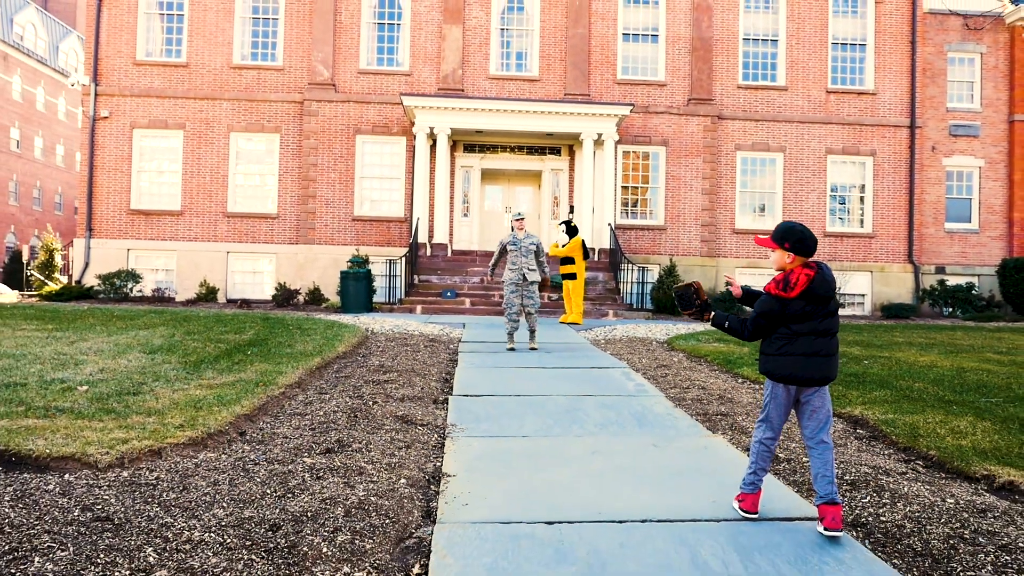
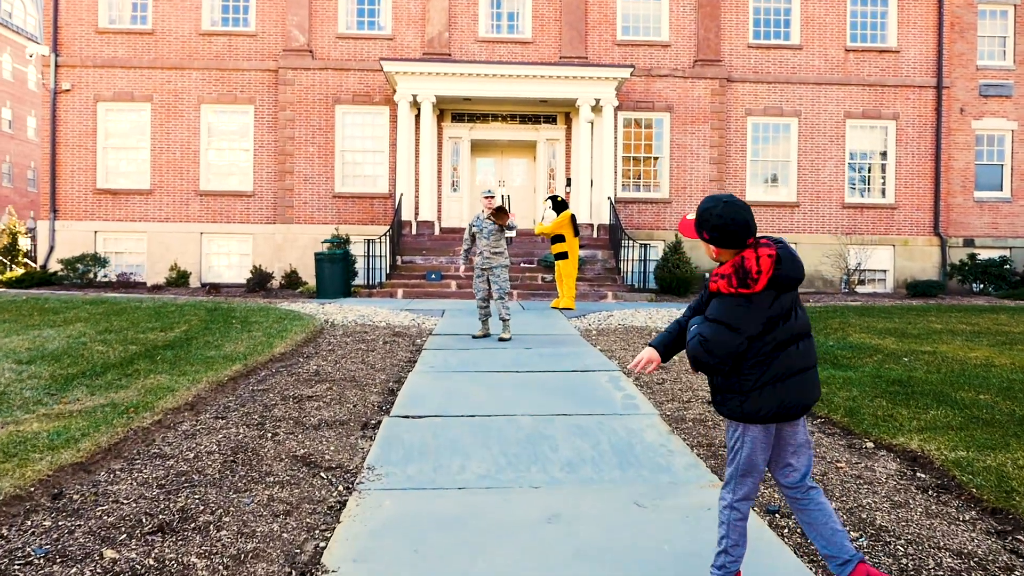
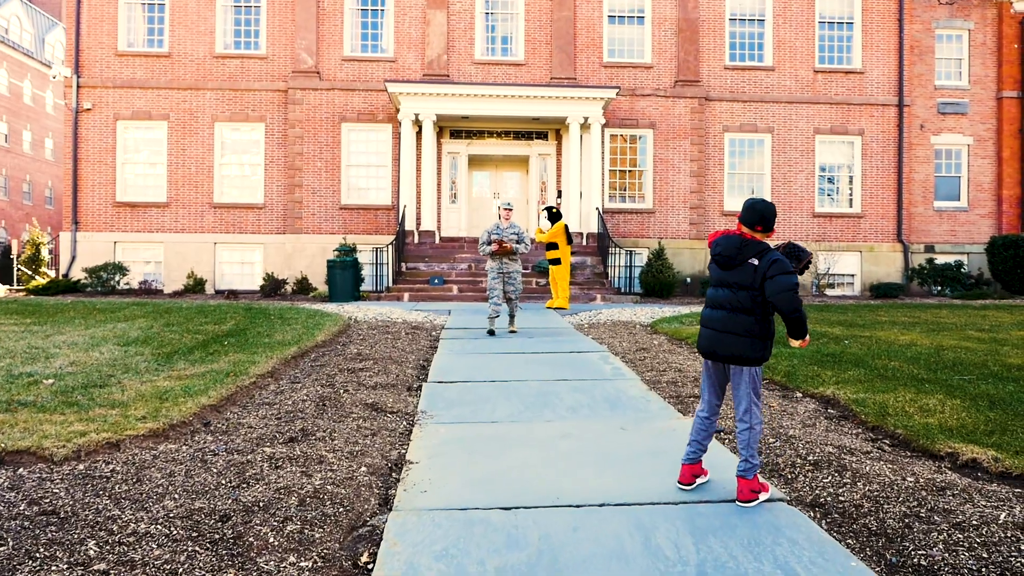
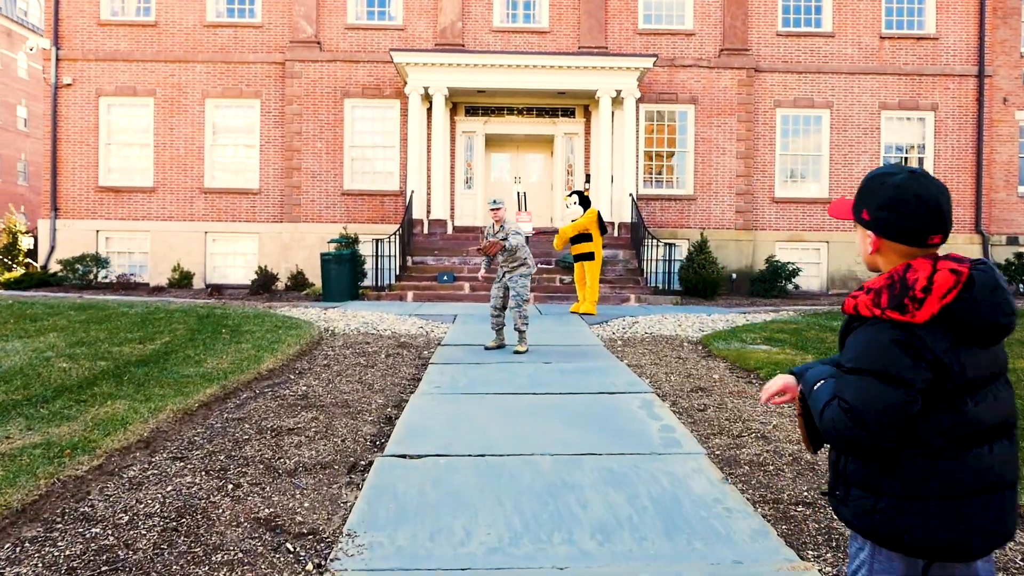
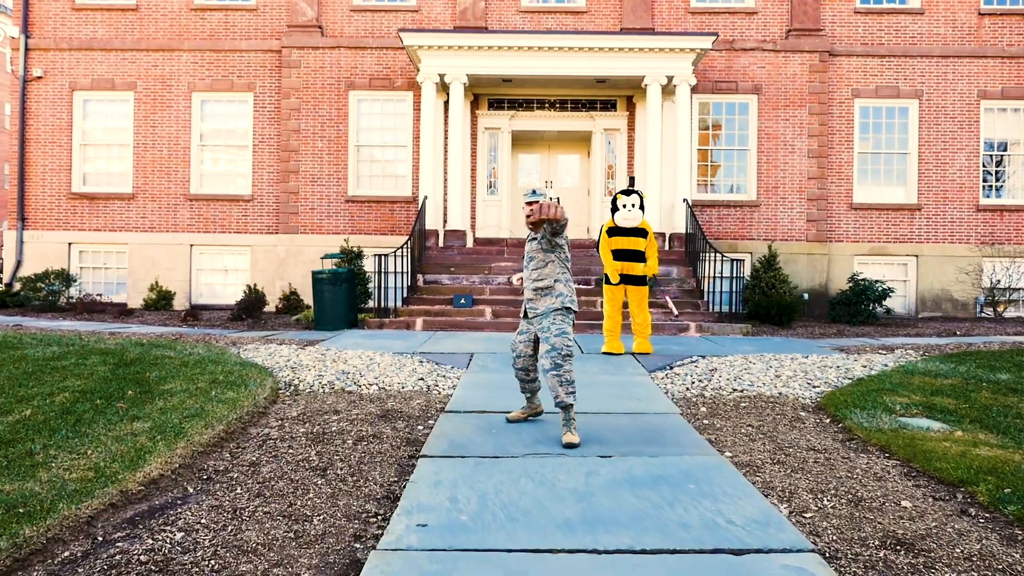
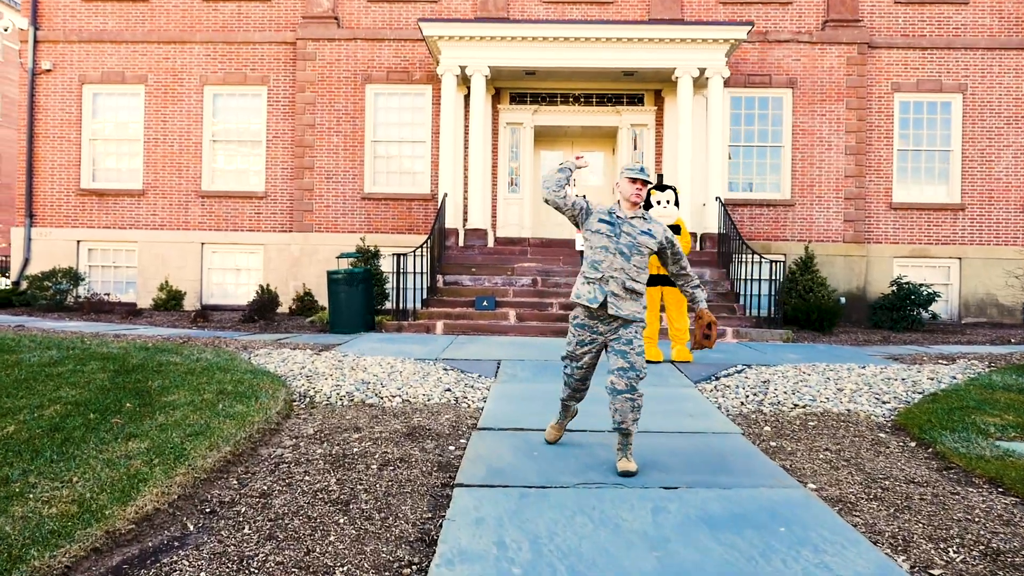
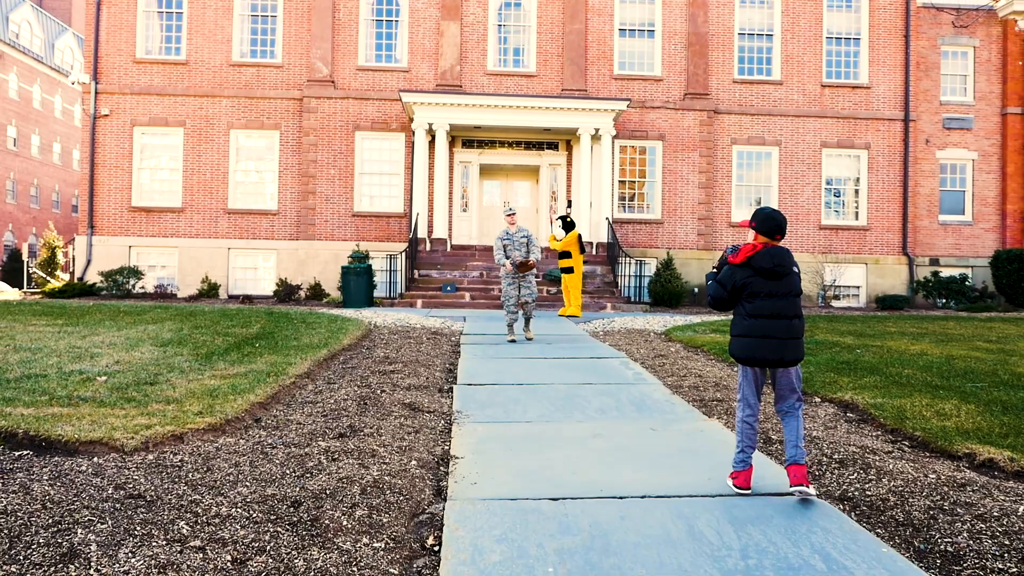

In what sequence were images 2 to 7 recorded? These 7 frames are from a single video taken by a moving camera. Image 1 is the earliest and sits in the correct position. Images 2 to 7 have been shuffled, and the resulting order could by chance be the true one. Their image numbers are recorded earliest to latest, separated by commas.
7, 3, 2, 4, 5, 6
